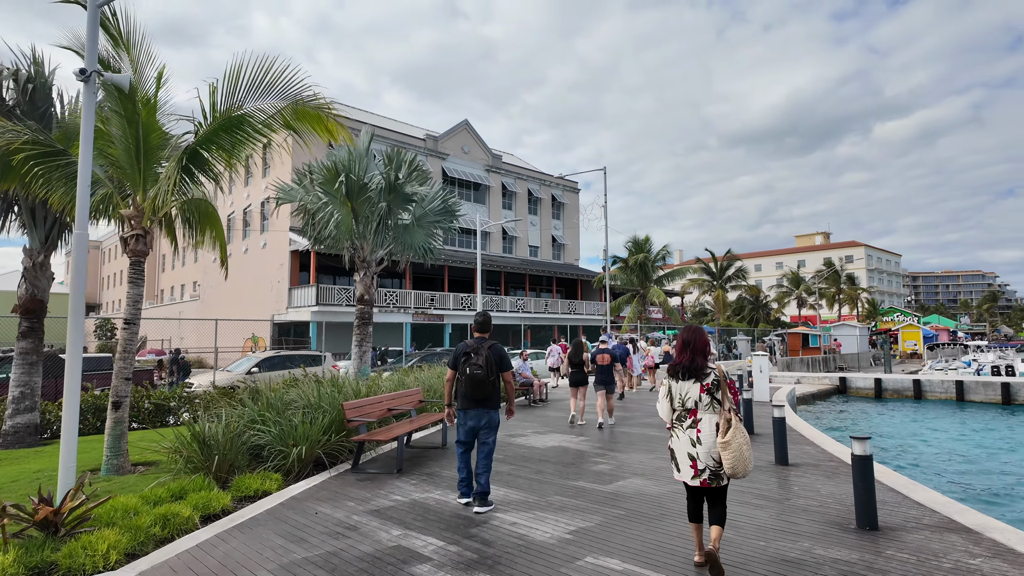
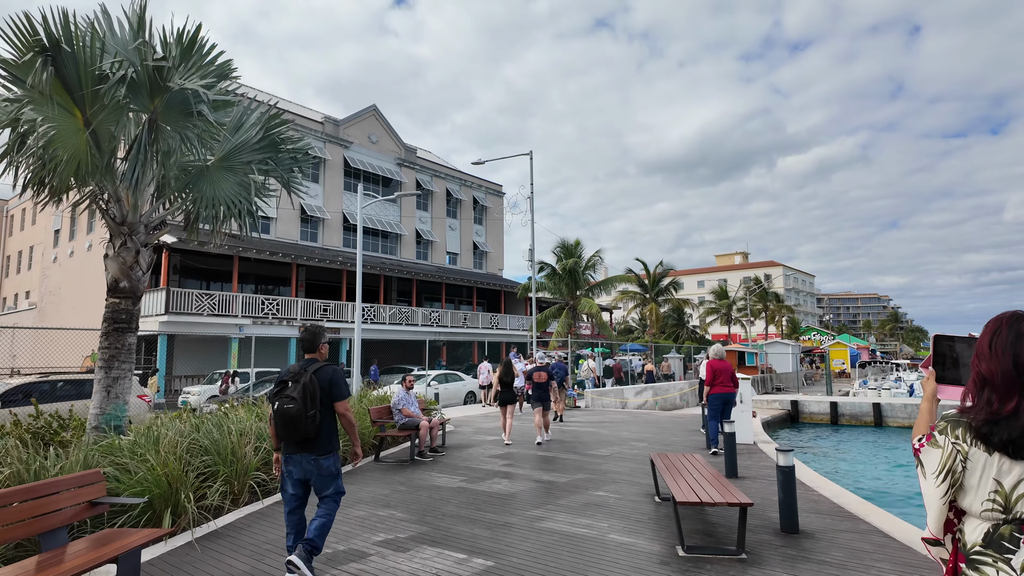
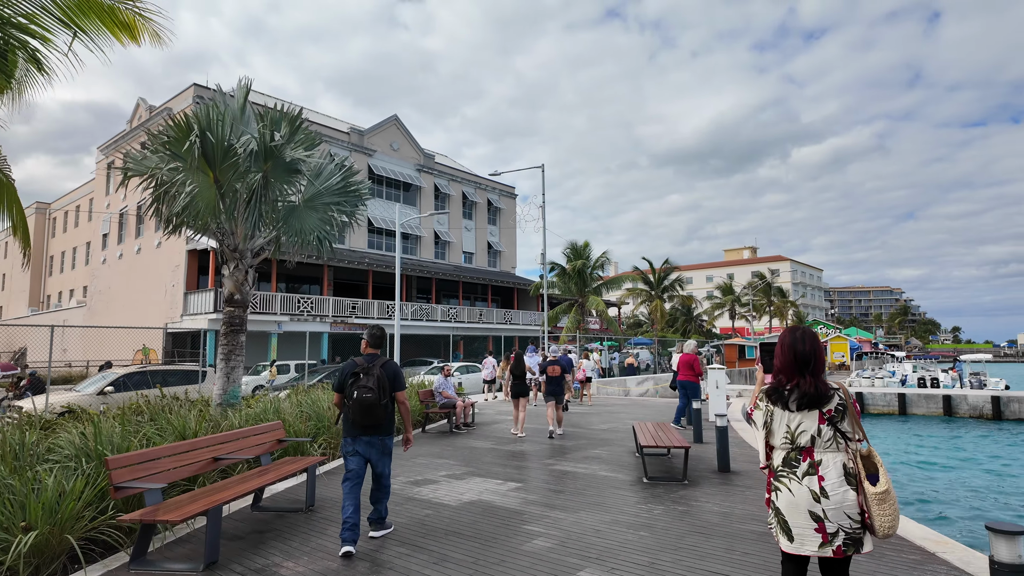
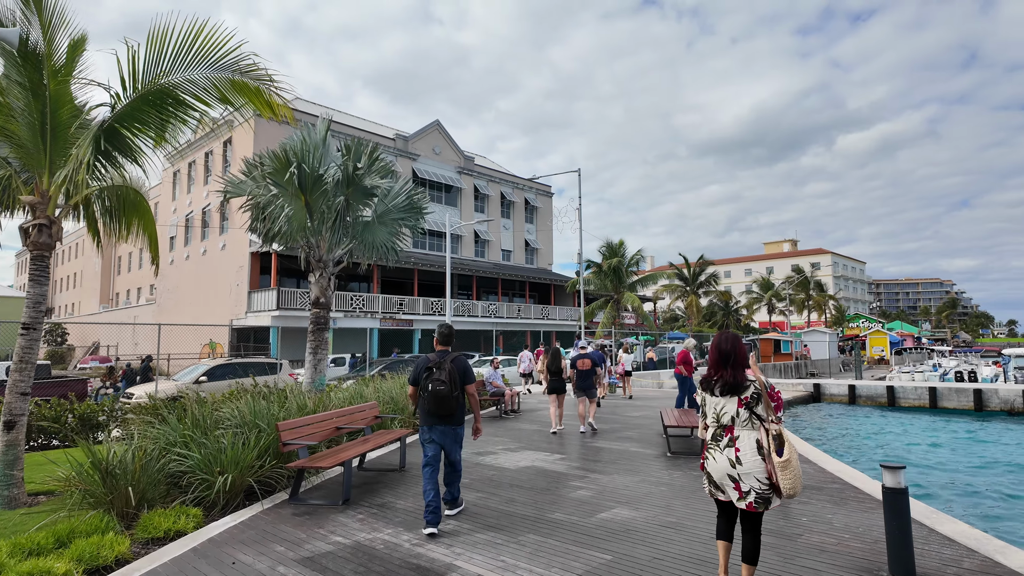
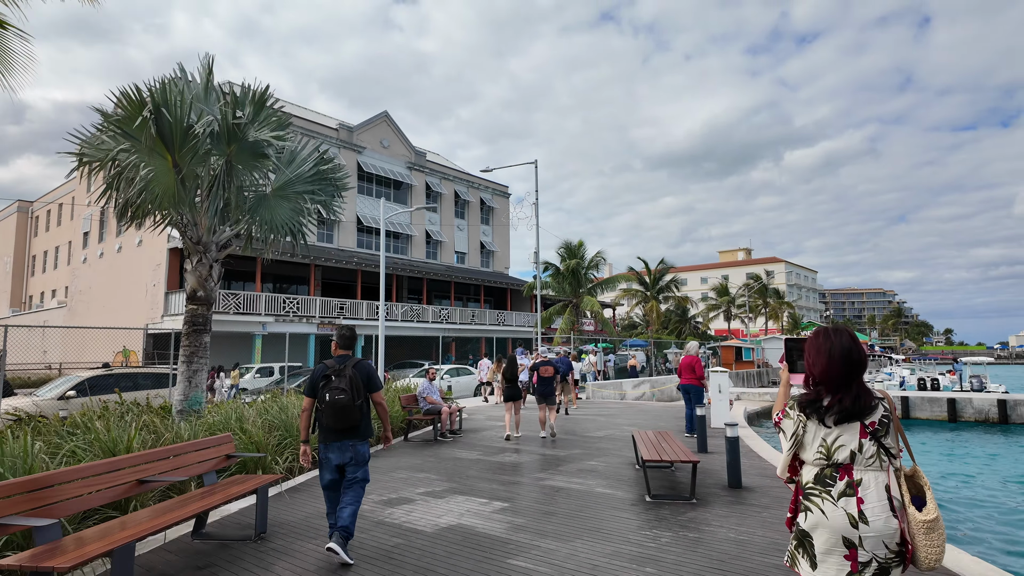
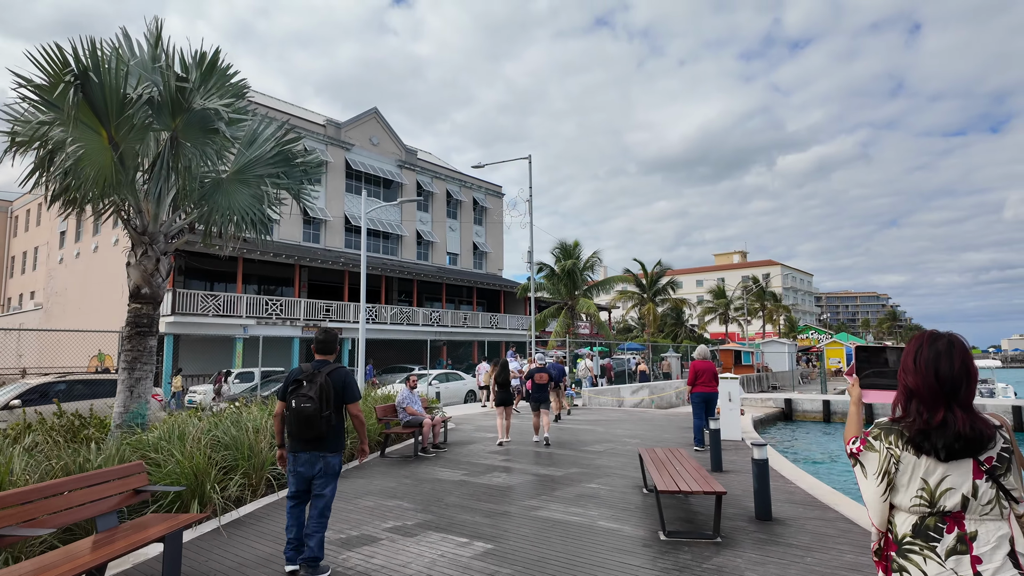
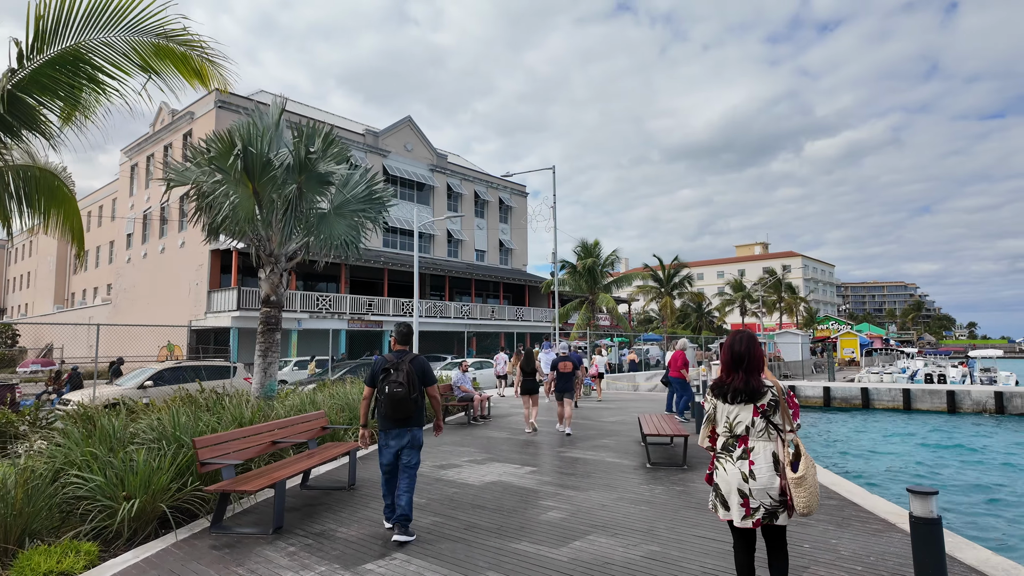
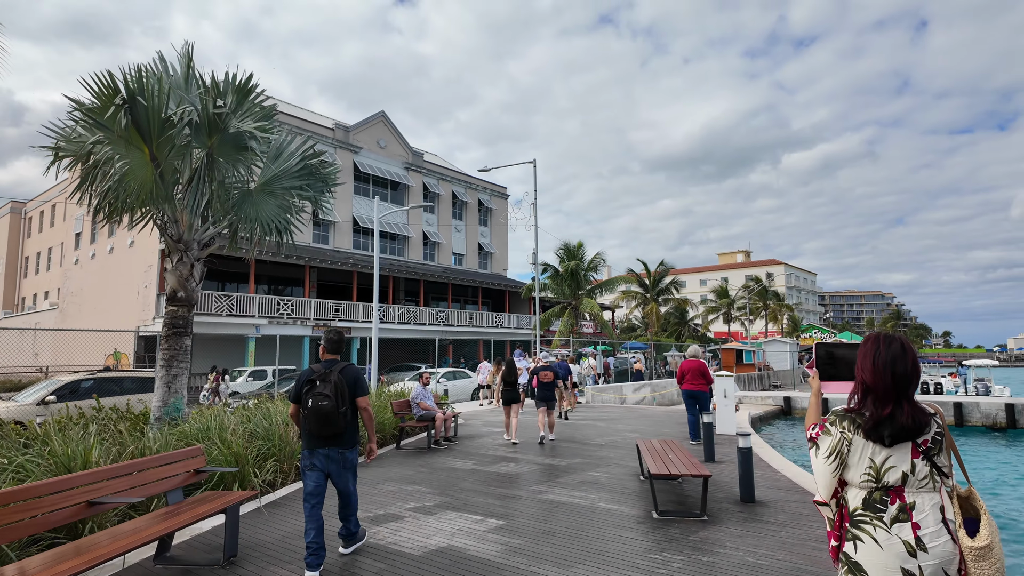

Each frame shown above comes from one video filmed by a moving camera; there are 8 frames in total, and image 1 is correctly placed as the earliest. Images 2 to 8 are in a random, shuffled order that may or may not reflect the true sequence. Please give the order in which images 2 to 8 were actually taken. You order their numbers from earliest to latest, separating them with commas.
4, 7, 3, 5, 8, 6, 2
